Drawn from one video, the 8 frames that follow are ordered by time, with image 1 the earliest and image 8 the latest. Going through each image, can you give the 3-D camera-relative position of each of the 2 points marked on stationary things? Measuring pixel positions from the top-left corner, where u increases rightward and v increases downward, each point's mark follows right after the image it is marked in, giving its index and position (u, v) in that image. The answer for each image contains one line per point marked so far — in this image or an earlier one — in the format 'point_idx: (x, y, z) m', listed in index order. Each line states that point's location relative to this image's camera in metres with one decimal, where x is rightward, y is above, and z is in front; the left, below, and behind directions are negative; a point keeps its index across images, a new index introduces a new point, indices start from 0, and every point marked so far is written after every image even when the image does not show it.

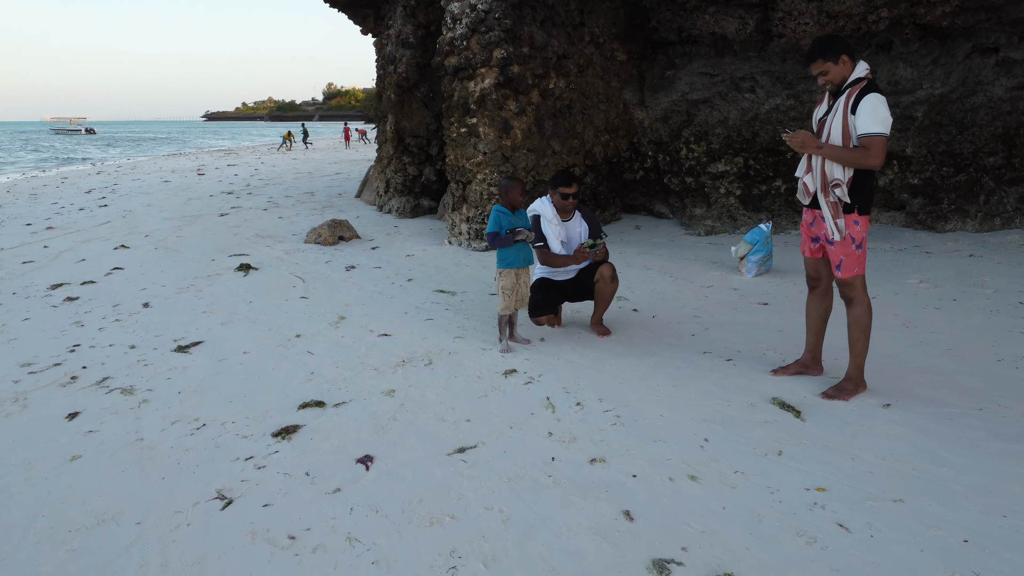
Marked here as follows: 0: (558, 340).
0: (+0.3, -0.3, +4.5) m
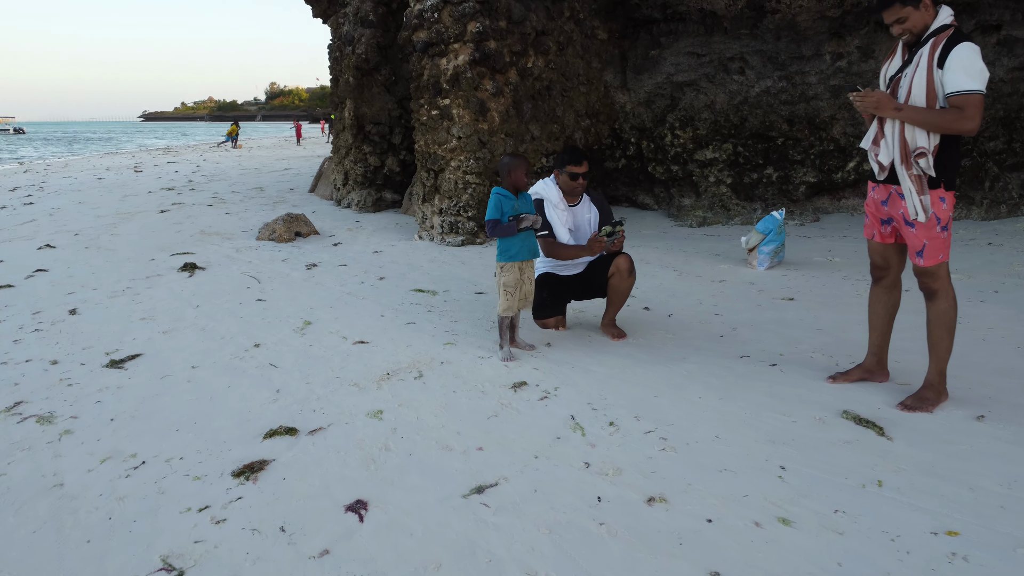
0: (+0.3, -0.3, +3.8) m
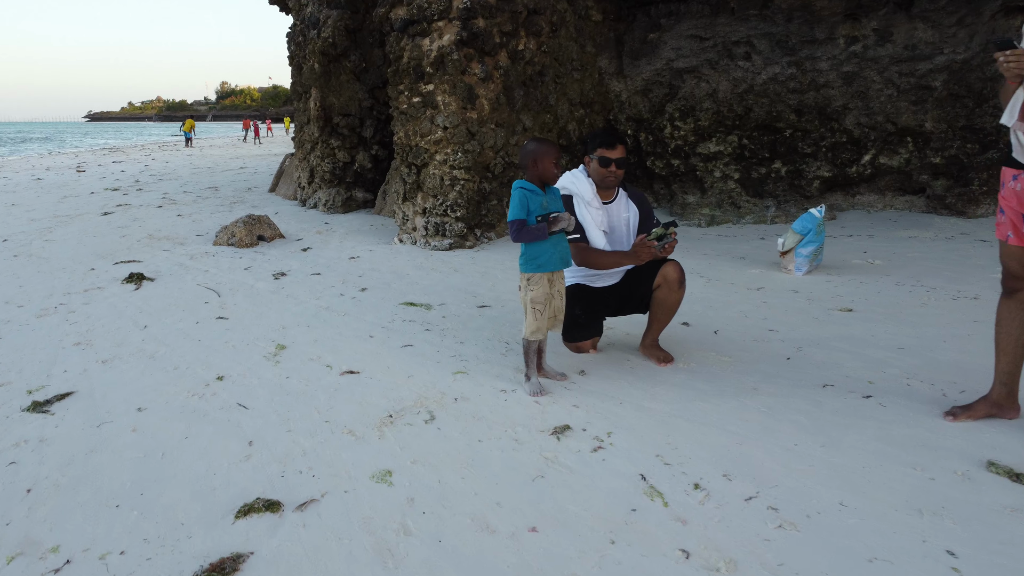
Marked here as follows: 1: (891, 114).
0: (+0.4, -0.3, +3.2) m
1: (+3.0, +1.4, +6.5) m
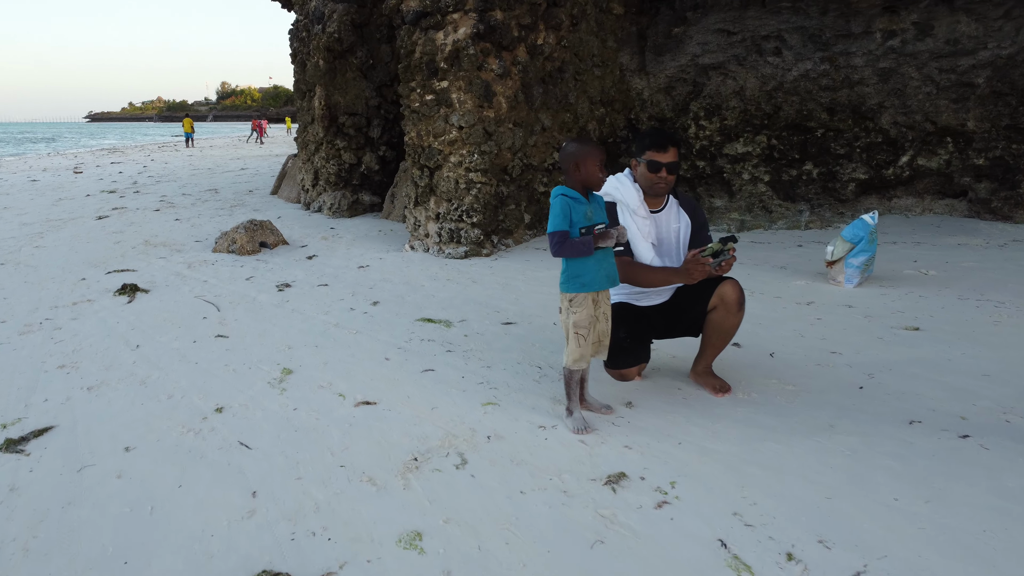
0: (+0.5, -0.4, +2.8) m
1: (+3.2, +1.3, +6.1) m
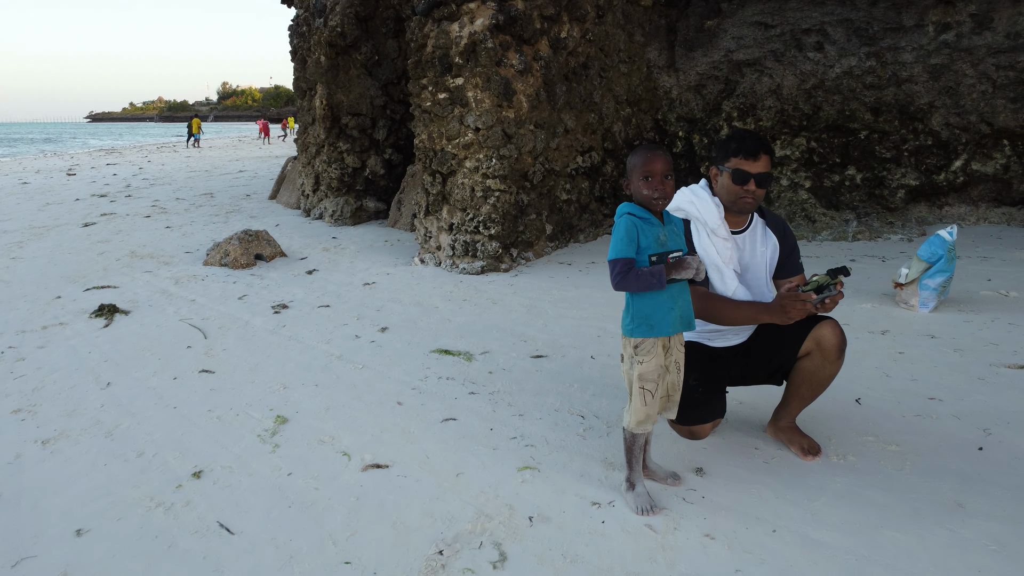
0: (+0.6, -0.5, +2.3) m
1: (+3.3, +1.2, +5.6) m
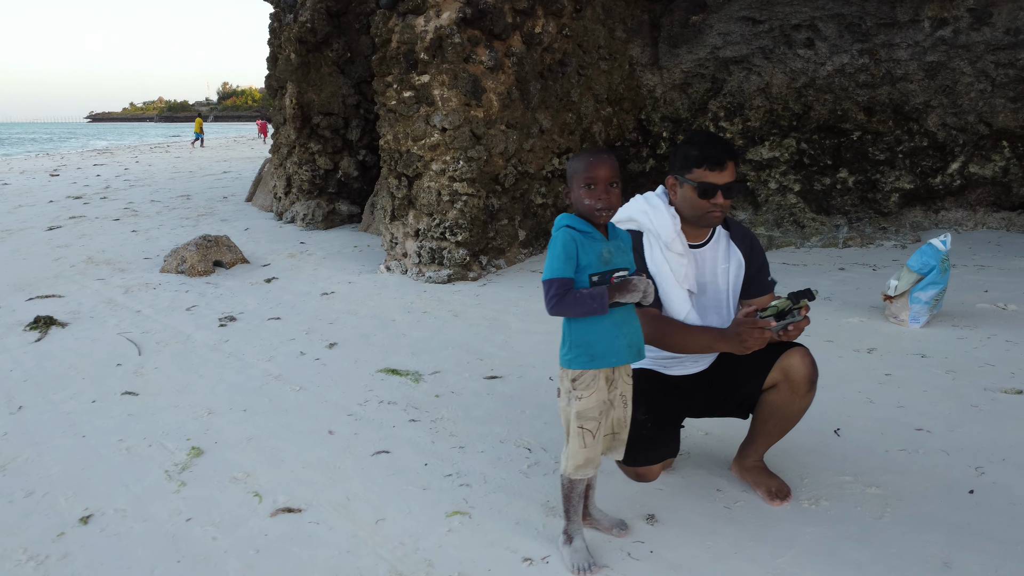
0: (+0.4, -0.6, +2.0) m
1: (+3.1, +1.2, +5.3) m
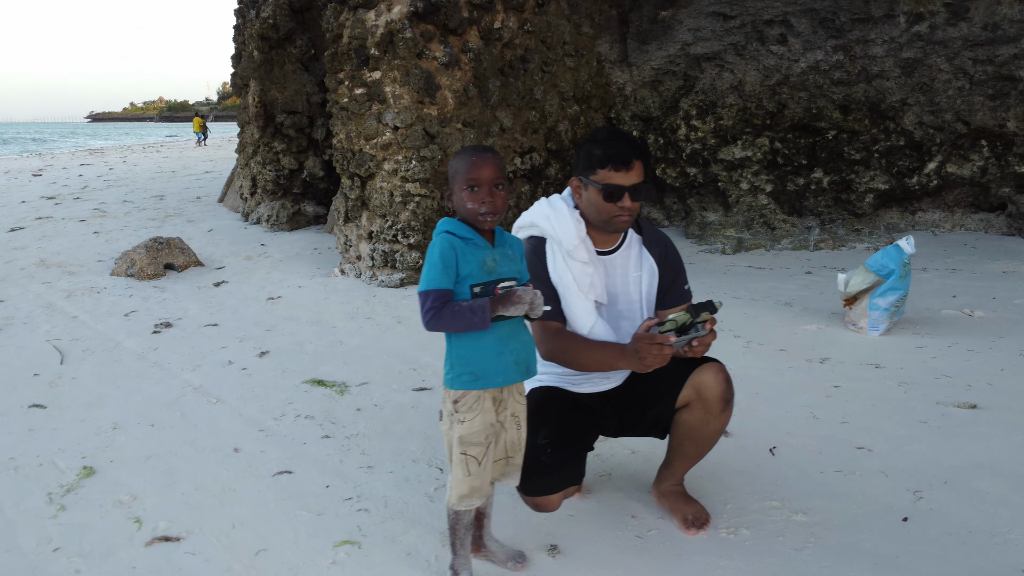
0: (+0.2, -0.6, +1.8) m
1: (+2.9, +1.1, +5.2) m
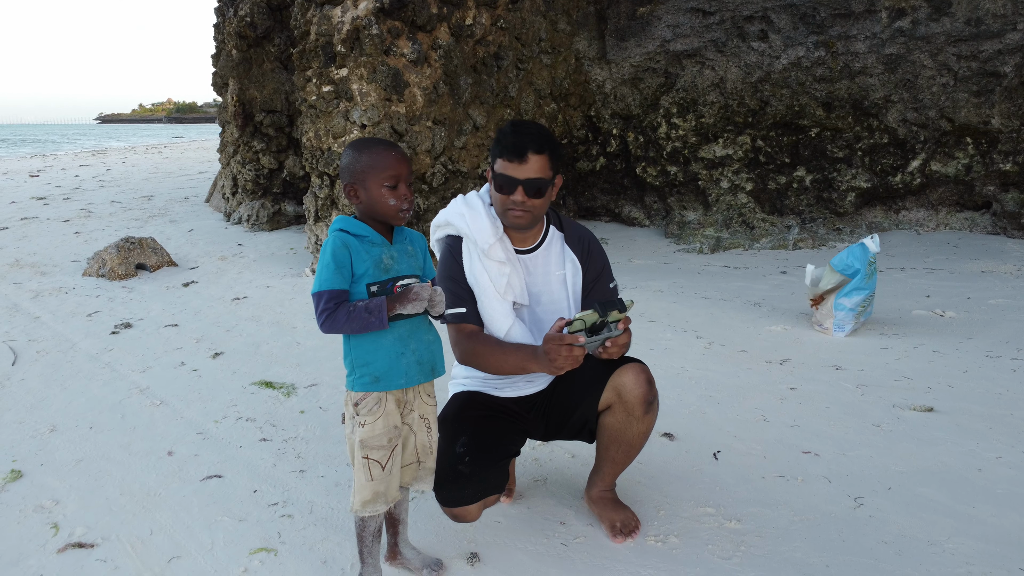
0: (0.0, -0.6, +1.8) m
1: (+2.7, +1.1, +5.1) m
